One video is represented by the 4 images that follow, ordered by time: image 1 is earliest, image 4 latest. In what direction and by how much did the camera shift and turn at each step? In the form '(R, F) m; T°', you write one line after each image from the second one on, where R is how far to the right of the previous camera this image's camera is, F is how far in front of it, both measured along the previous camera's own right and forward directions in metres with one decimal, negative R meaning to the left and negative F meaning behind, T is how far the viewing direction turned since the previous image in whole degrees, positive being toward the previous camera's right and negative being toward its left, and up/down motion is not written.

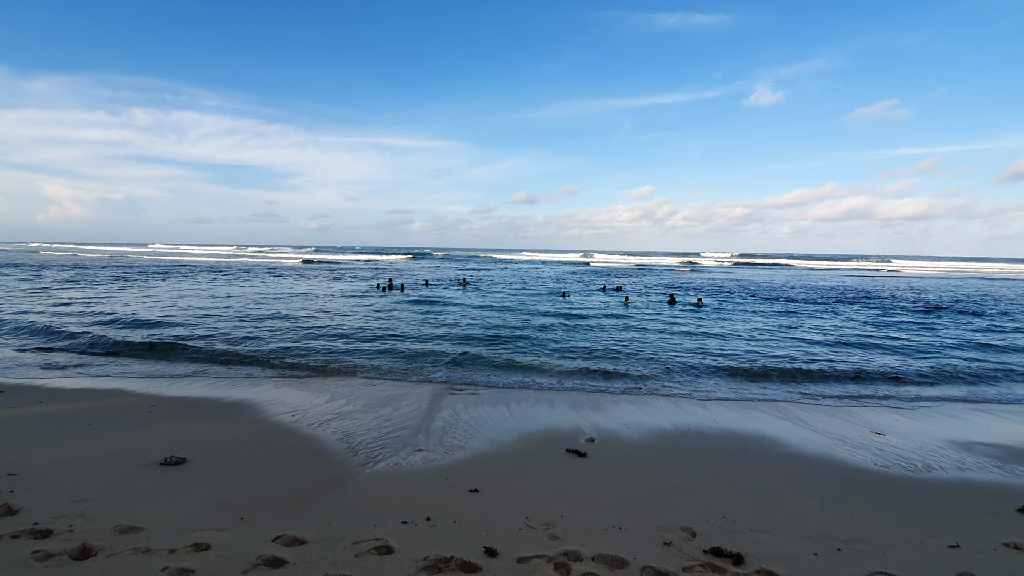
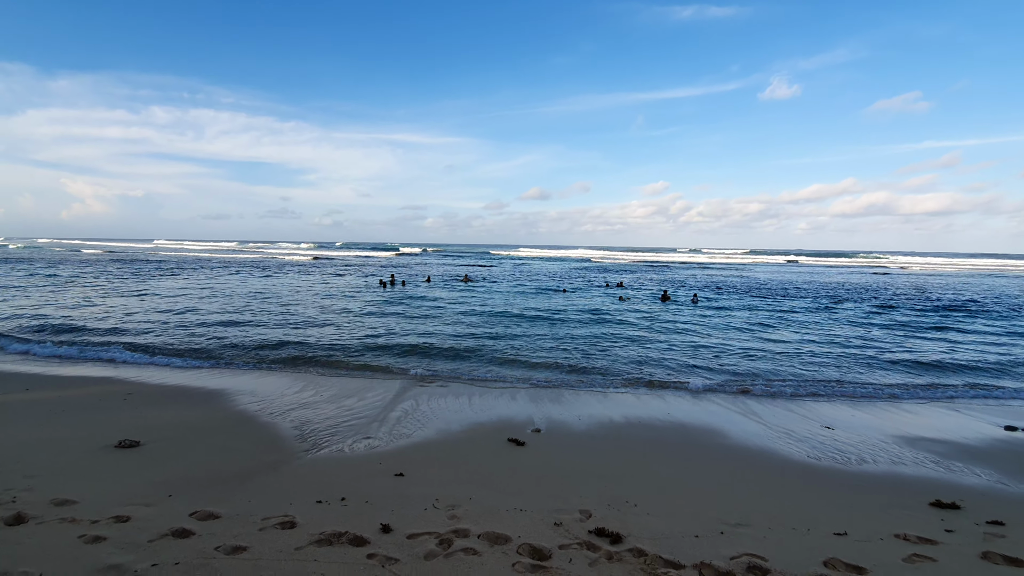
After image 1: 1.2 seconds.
(+1.0, -0.2) m; -2°
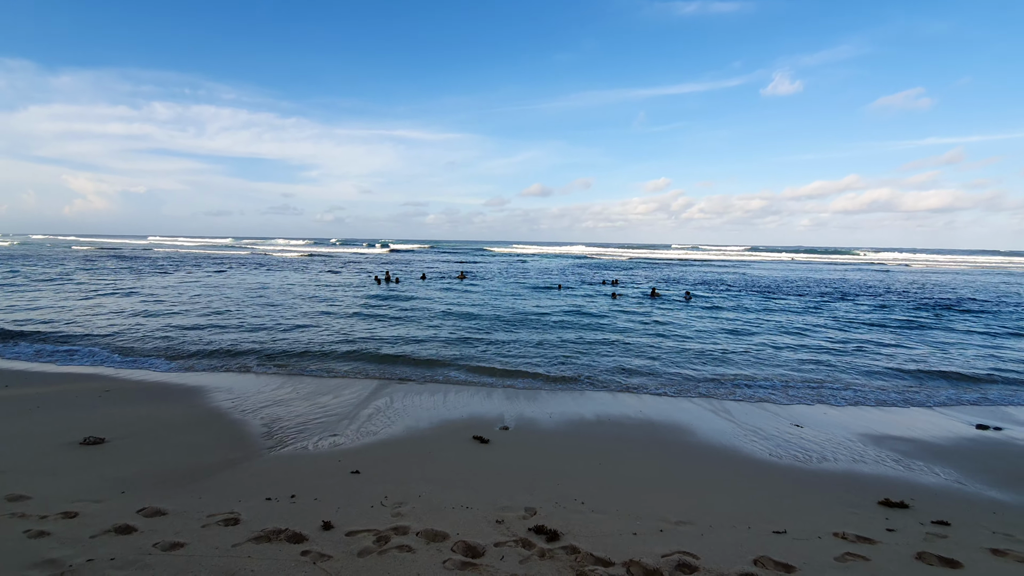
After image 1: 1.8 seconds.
(+0.5, 0.0) m; 0°
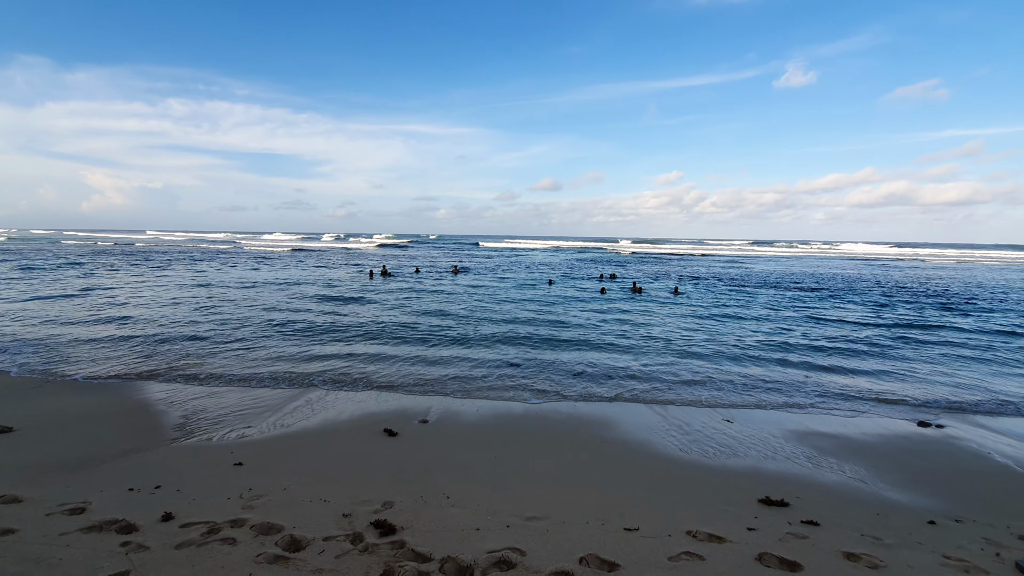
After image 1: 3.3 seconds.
(+1.4, +0.1) m; -1°
